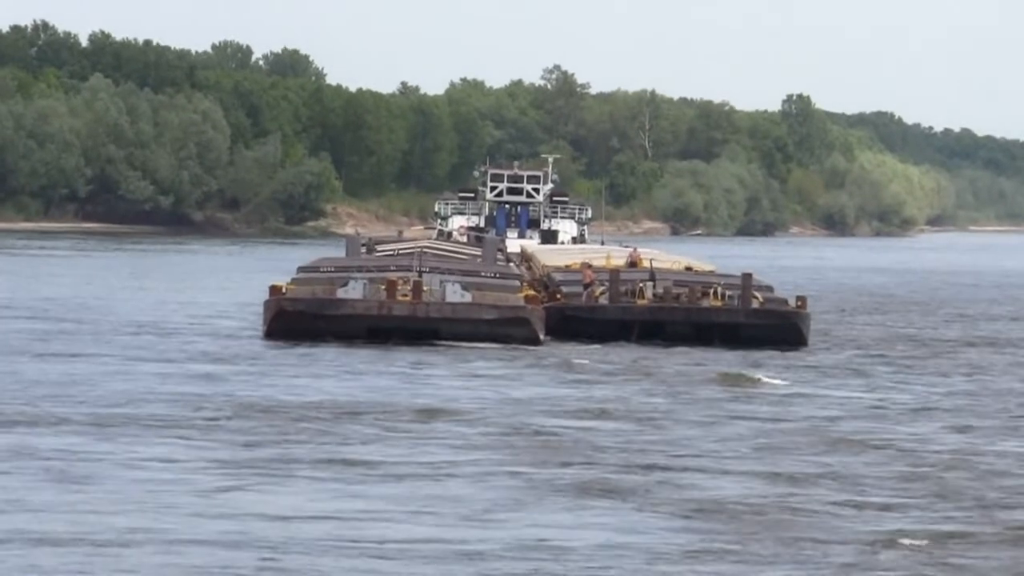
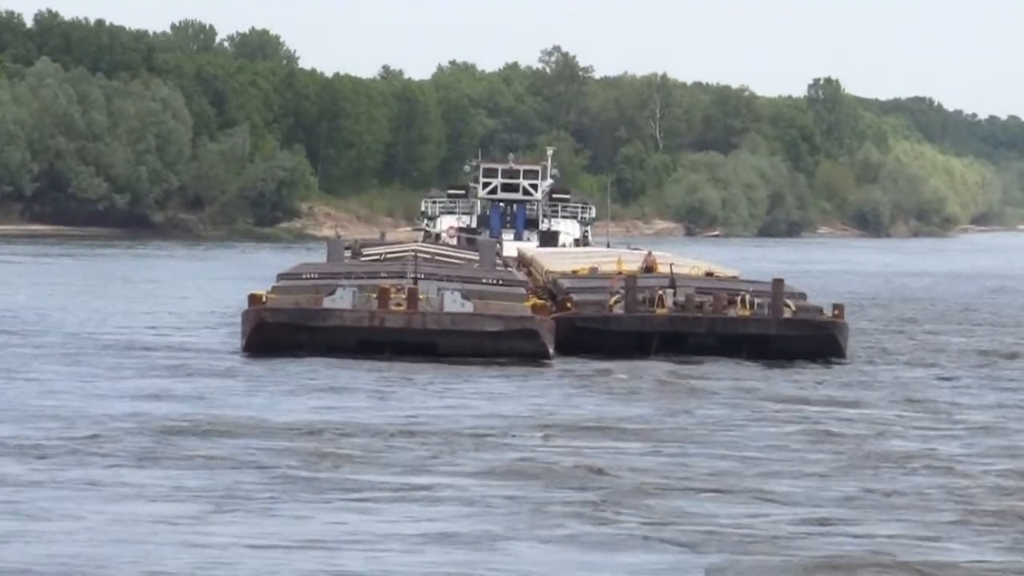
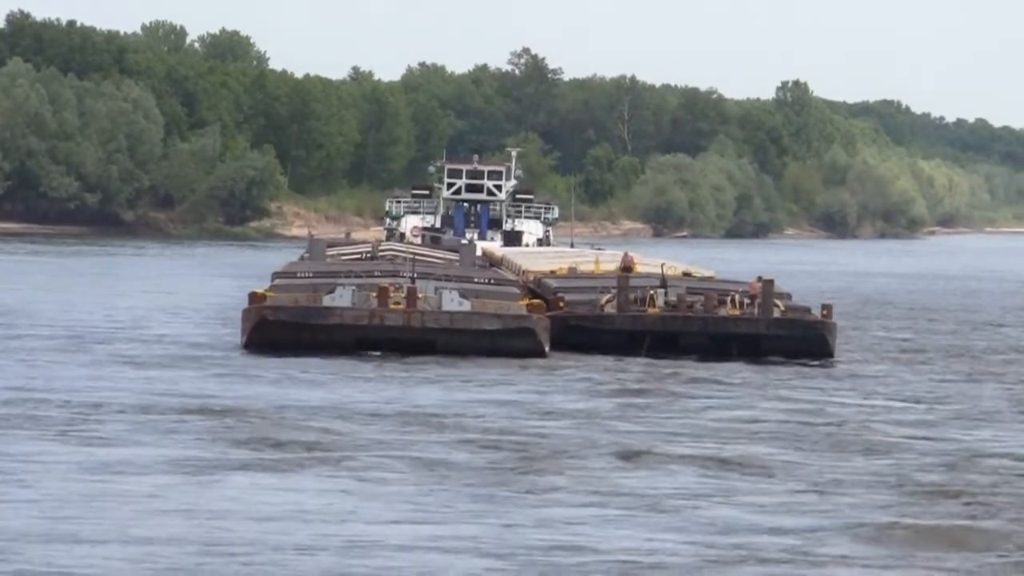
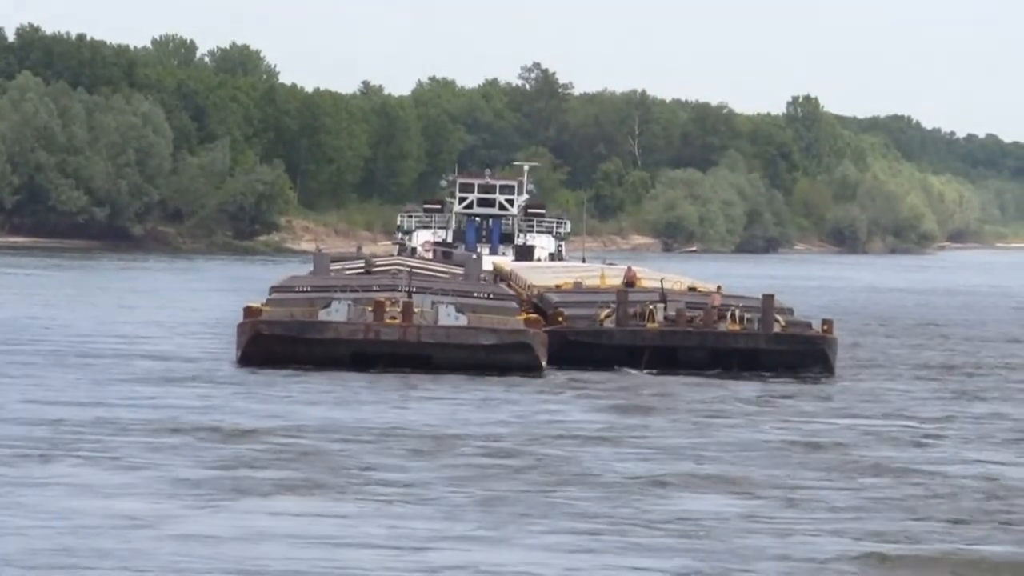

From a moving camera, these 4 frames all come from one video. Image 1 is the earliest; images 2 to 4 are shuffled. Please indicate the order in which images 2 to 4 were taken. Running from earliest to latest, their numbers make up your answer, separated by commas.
2, 4, 3
